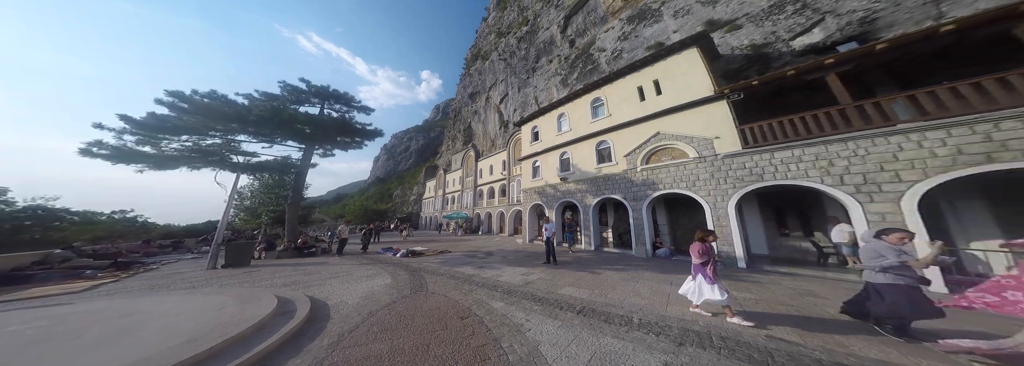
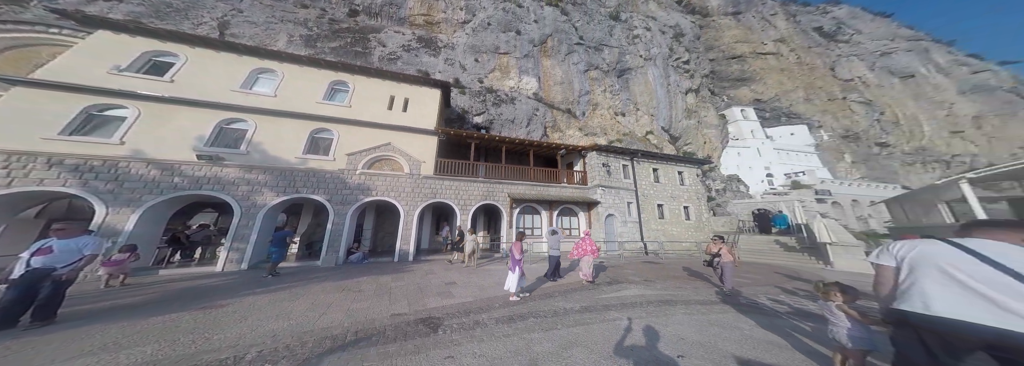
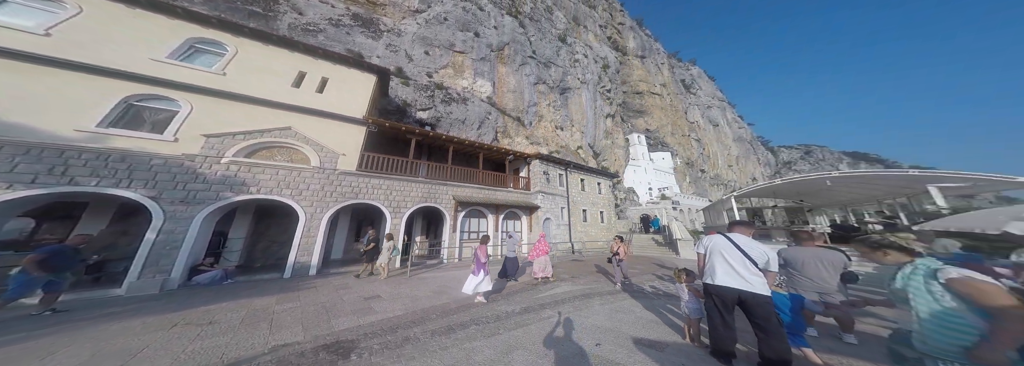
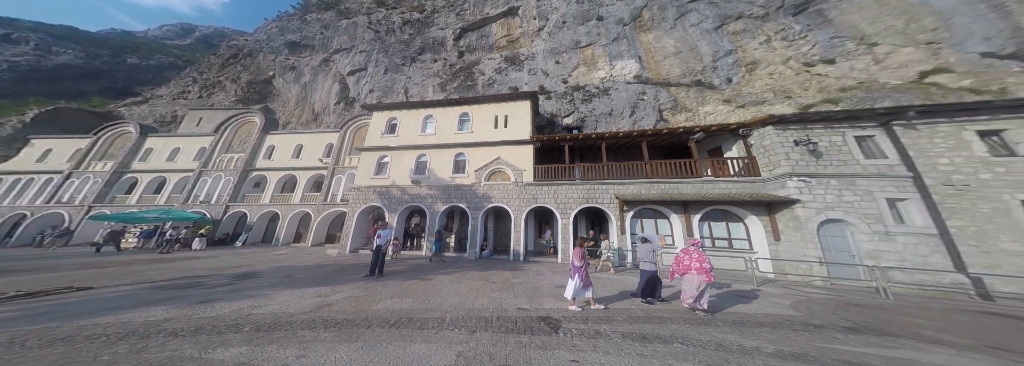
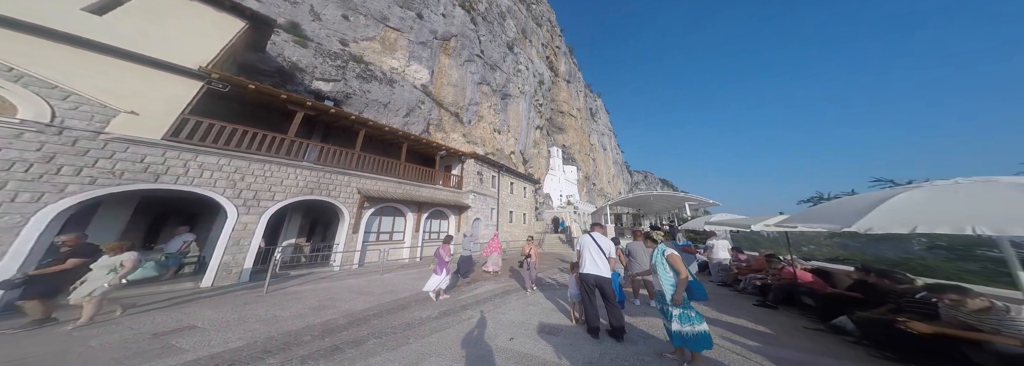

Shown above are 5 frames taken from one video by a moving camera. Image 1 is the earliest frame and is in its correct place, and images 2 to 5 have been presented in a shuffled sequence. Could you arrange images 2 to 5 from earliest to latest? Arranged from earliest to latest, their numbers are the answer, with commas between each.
4, 2, 3, 5
